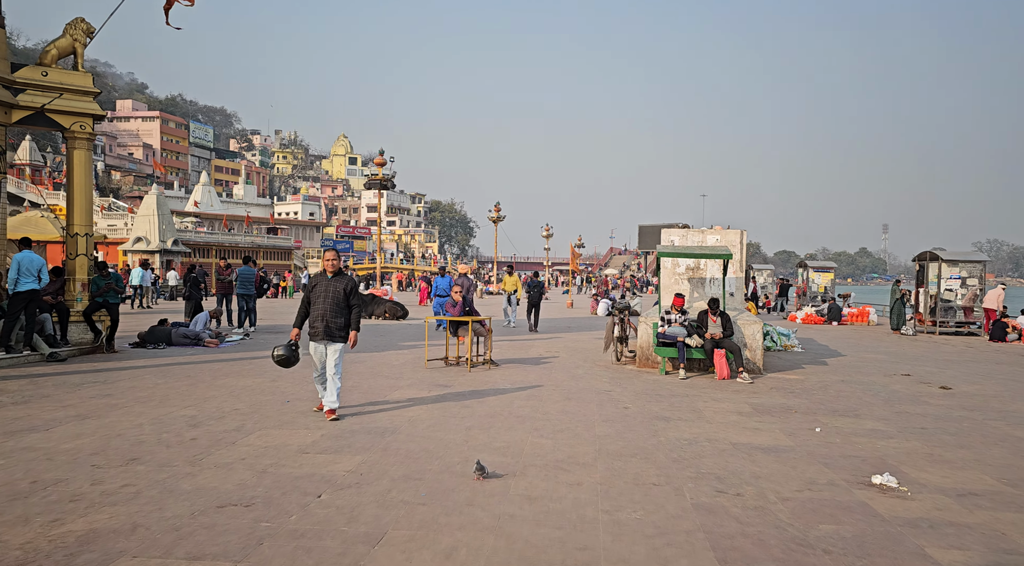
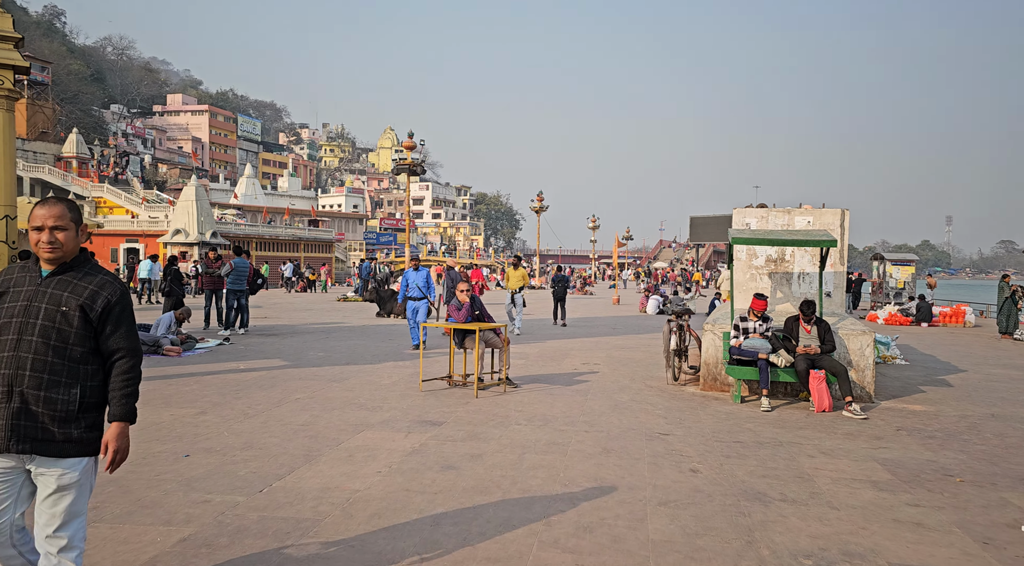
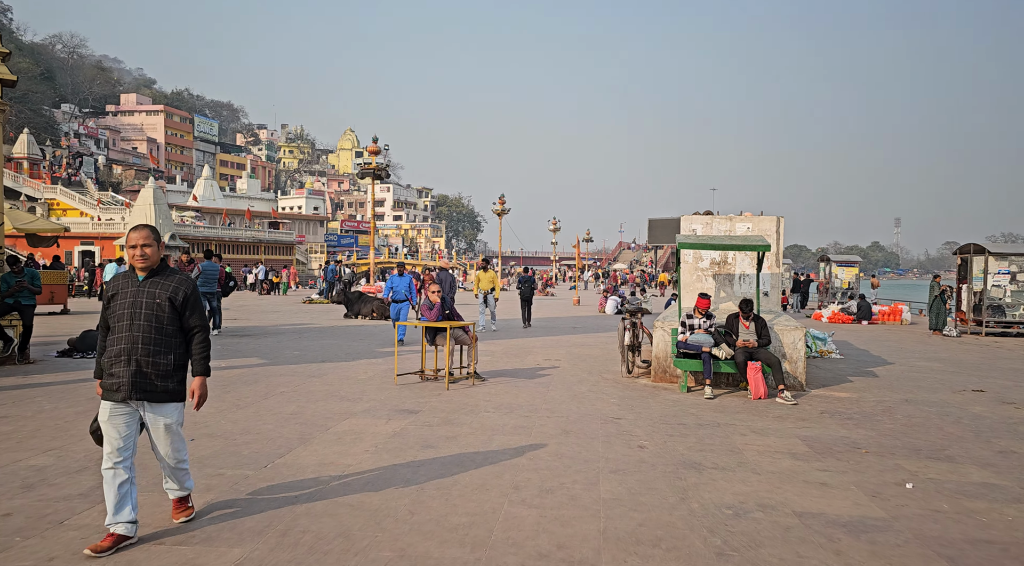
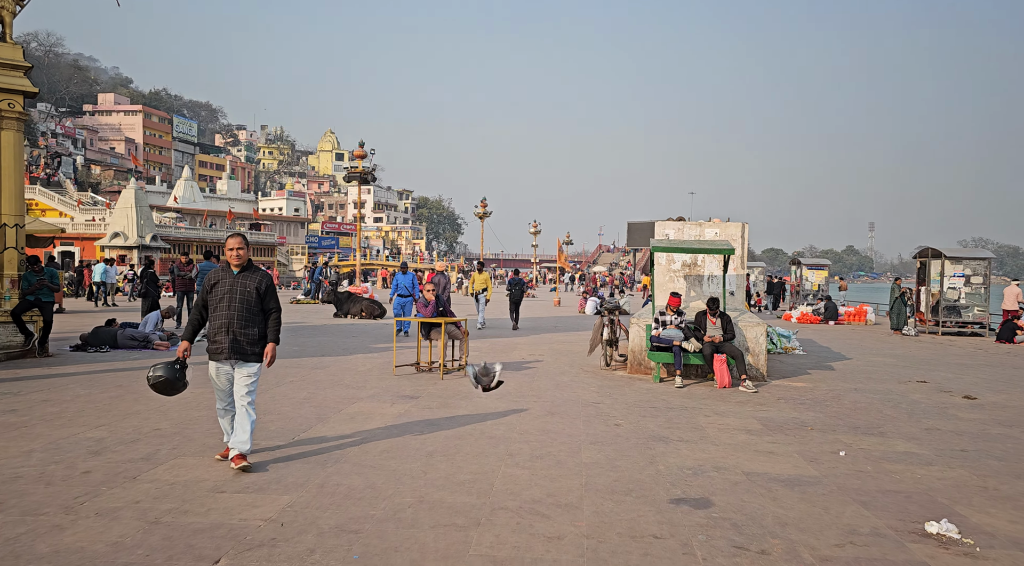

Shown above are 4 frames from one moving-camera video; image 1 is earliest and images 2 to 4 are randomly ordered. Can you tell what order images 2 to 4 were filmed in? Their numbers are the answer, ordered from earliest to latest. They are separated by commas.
4, 3, 2
